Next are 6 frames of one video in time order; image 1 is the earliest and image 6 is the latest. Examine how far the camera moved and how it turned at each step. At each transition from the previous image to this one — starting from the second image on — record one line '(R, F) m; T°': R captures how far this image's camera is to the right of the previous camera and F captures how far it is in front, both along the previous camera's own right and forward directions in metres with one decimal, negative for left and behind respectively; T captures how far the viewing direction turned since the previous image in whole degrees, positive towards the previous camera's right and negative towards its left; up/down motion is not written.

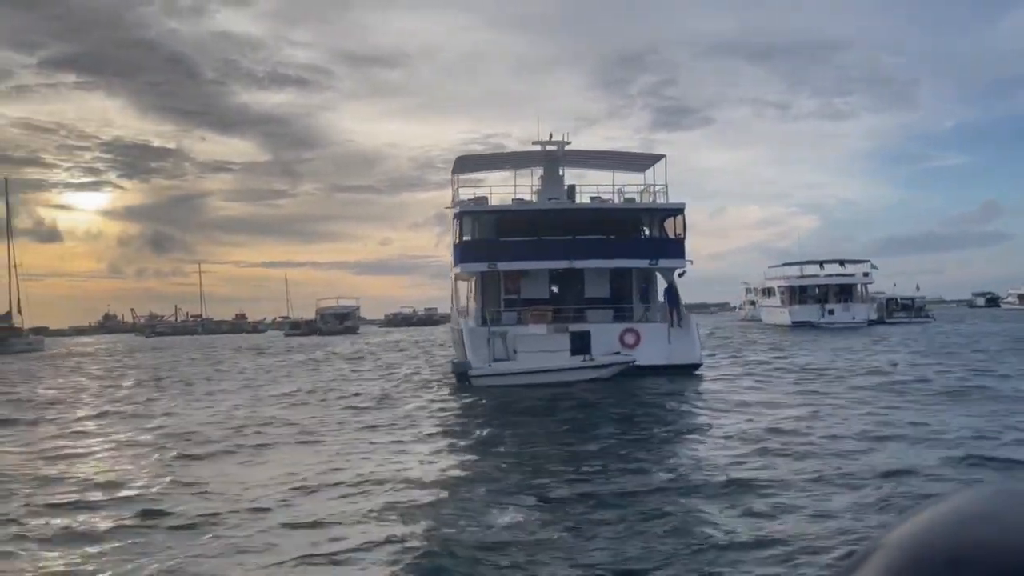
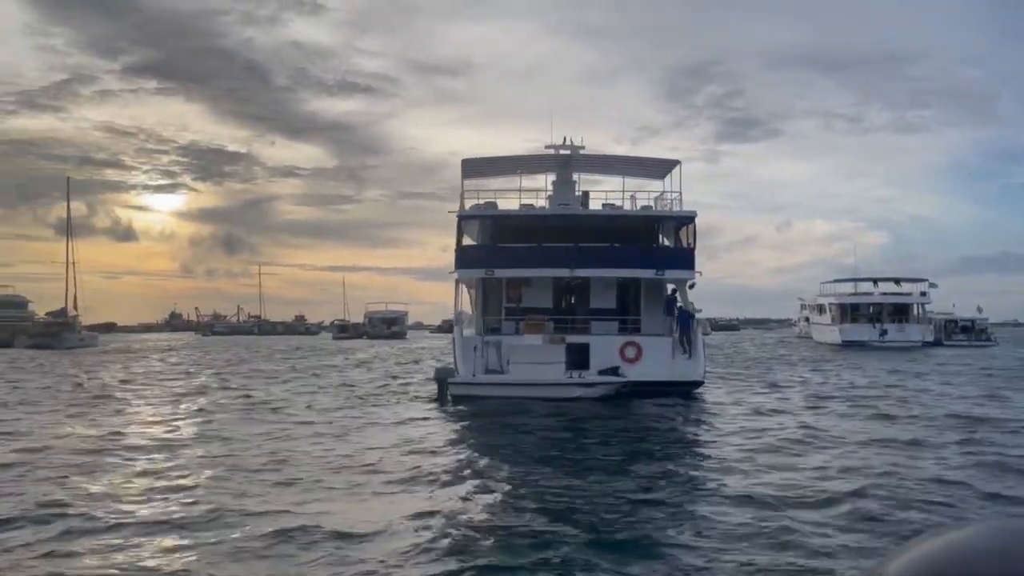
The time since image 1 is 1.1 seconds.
(+0.7, +0.4) m; -4°
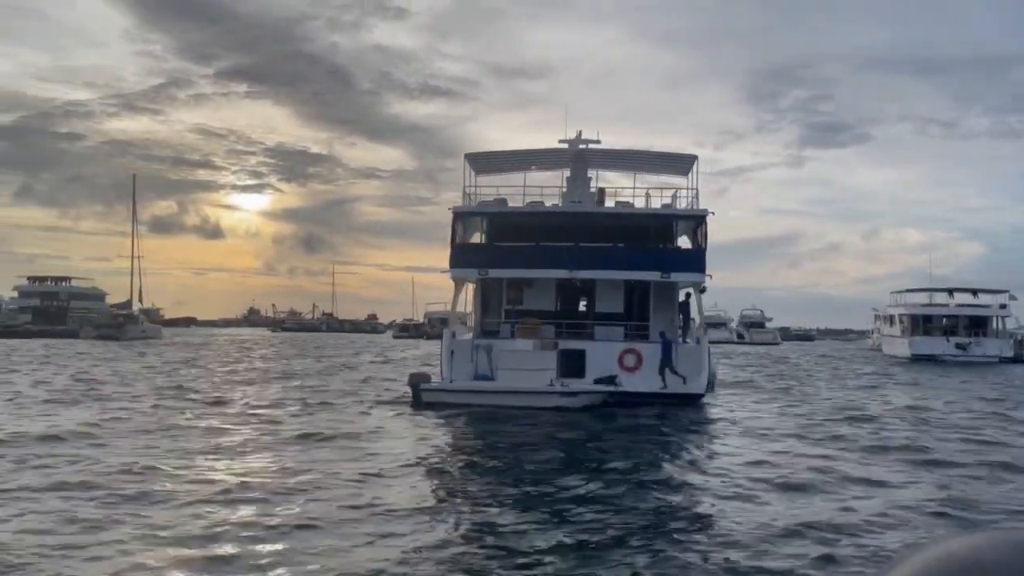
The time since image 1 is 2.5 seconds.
(+0.8, +0.6) m; -5°
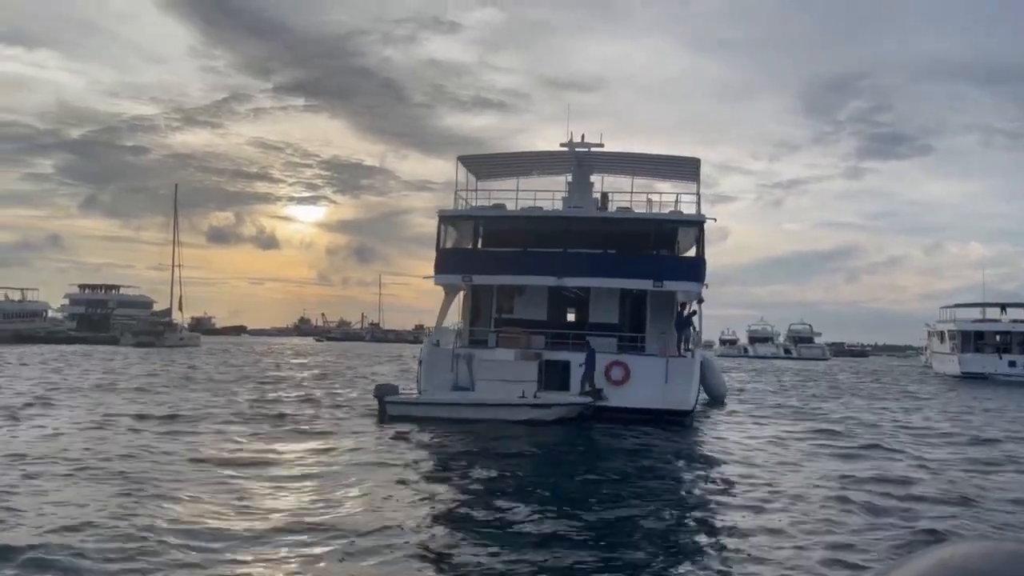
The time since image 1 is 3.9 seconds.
(+0.6, +0.5) m; -3°
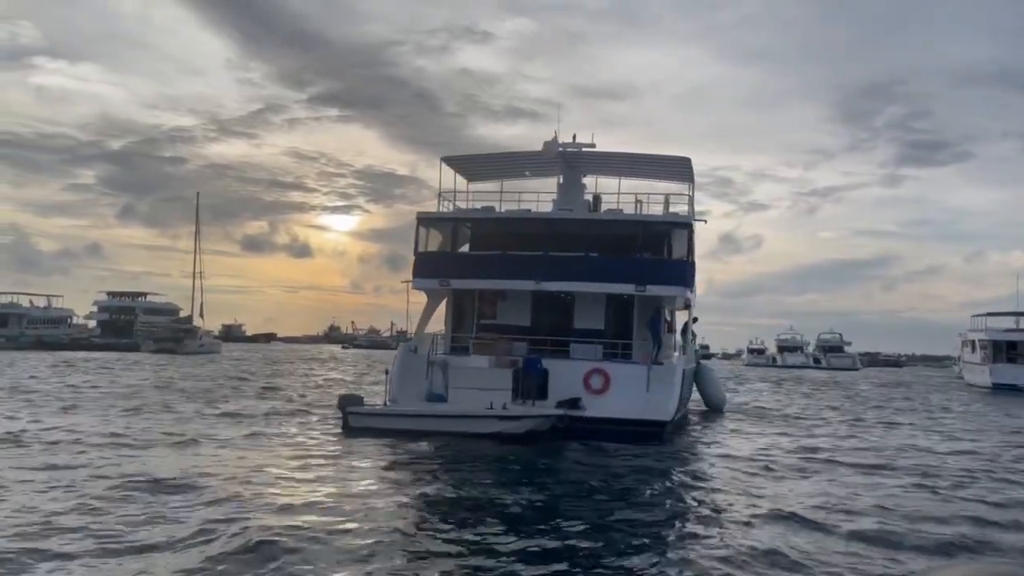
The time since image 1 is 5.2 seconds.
(+0.5, +0.4) m; -2°
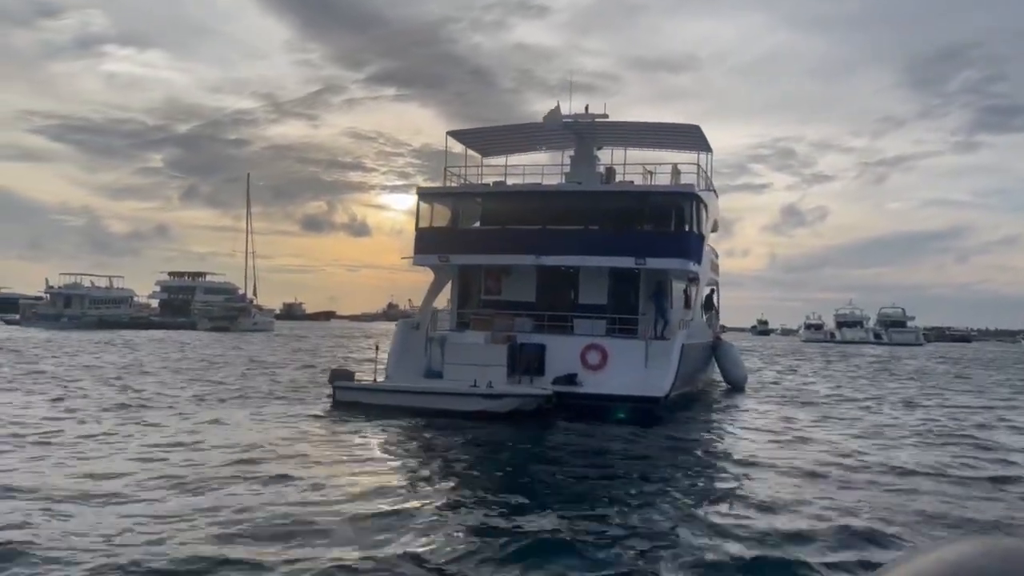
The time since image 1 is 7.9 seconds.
(+0.5, +0.1) m; -4°
